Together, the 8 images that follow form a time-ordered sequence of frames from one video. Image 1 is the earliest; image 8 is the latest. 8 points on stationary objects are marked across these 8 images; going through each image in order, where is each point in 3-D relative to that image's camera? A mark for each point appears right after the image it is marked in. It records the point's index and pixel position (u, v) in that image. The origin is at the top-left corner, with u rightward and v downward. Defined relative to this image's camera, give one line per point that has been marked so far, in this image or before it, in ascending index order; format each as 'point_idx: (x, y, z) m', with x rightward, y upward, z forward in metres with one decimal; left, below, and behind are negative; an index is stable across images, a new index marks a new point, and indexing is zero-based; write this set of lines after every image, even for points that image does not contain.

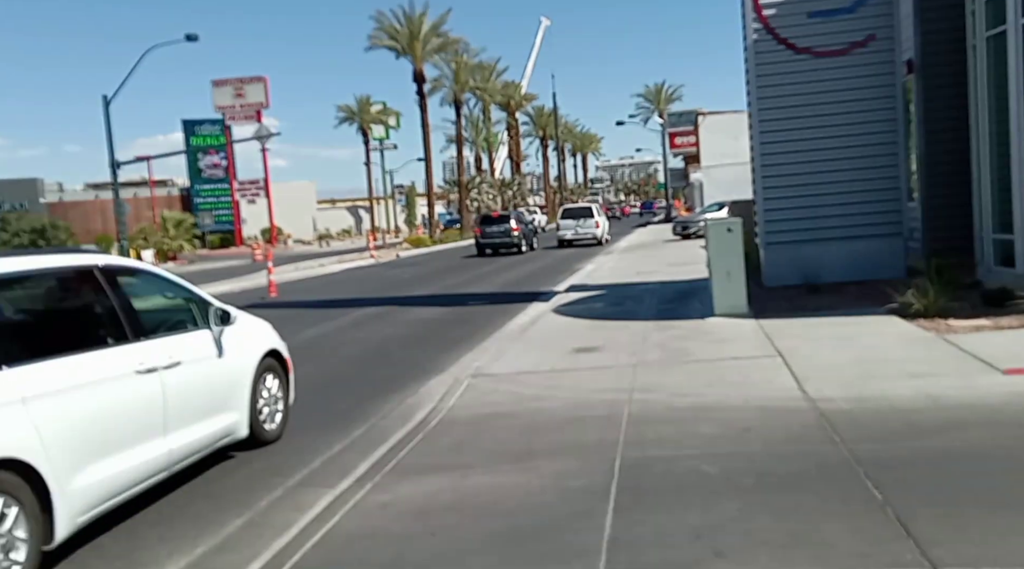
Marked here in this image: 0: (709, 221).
0: (+2.8, +0.9, +12.9) m
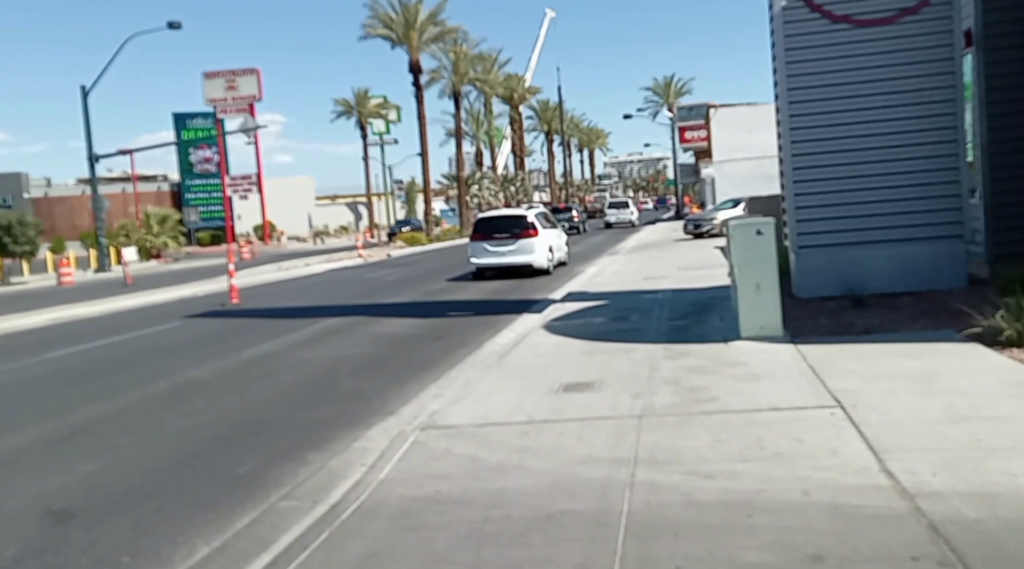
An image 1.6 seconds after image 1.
0: (+2.5, +0.7, +10.3) m
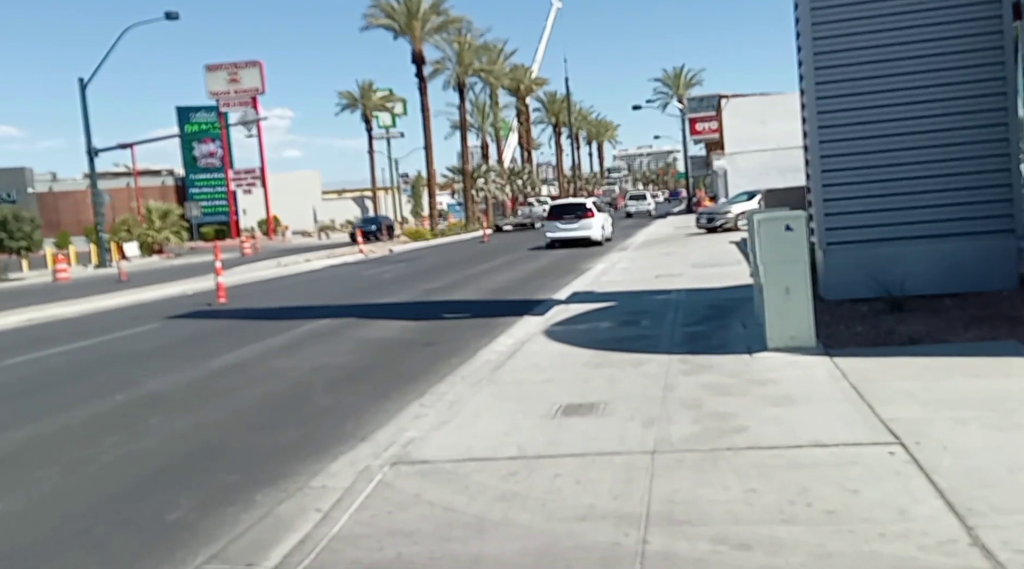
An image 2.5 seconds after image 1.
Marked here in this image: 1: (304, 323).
0: (+2.4, +0.7, +9.1) m
1: (-4.0, -0.7, +17.5) m
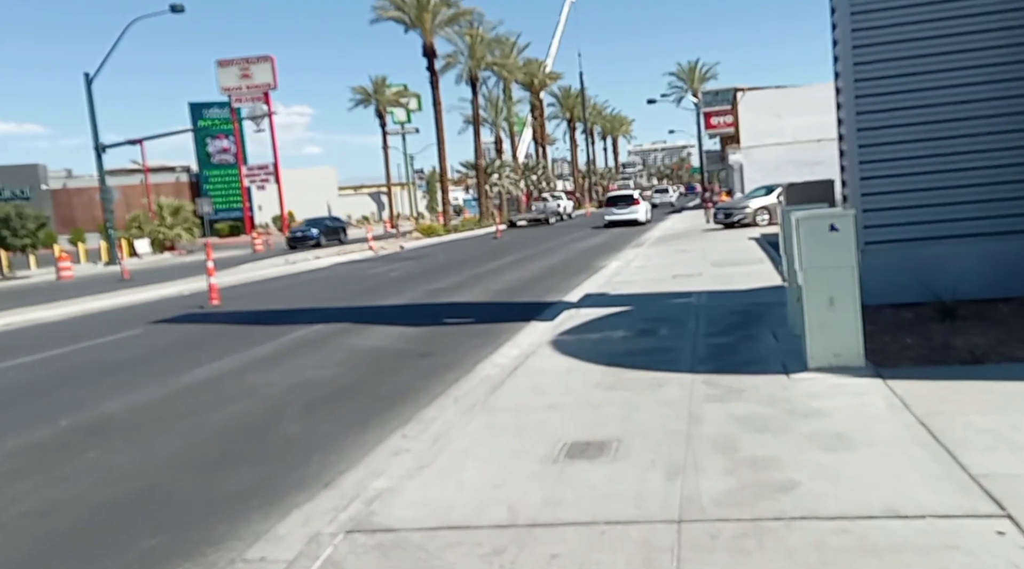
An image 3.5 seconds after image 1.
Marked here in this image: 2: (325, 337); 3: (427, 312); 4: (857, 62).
0: (+2.4, +0.6, +7.7) m
1: (-3.9, -0.8, +16.2) m
2: (-3.0, -0.8, +14.5) m
3: (-1.5, -0.5, +16.9) m
4: (+4.2, +2.7, +11.3) m
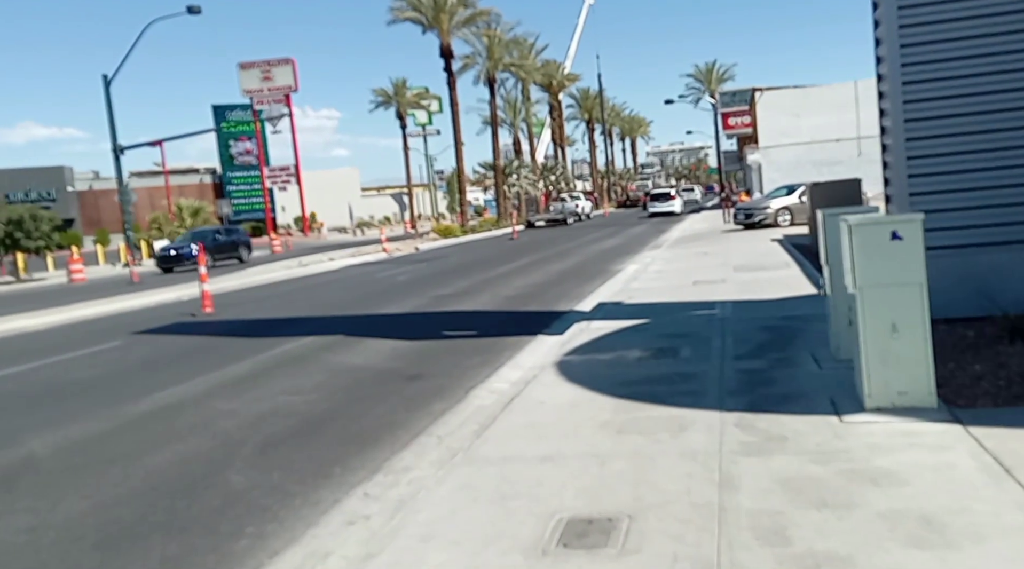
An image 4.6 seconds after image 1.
0: (+2.3, +0.4, +6.3) m
1: (-3.7, -0.9, +14.9) m
2: (-2.9, -0.9, +13.2) m
3: (-1.4, -0.6, +15.5) m
4: (+4.2, +2.6, +9.7) m
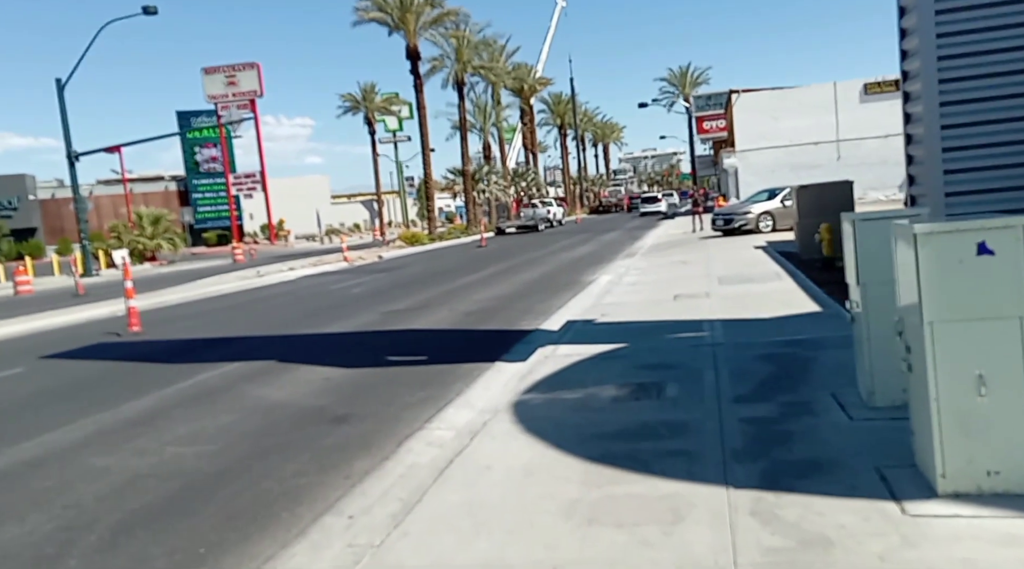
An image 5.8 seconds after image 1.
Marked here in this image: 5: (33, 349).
0: (+1.9, +0.3, +4.4) m
1: (-4.3, -1.2, +12.9) m
2: (-3.4, -1.2, +11.2) m
3: (-2.1, -0.9, +13.5) m
4: (+3.7, +2.4, +8.0) m
5: (-8.8, -1.2, +17.0) m
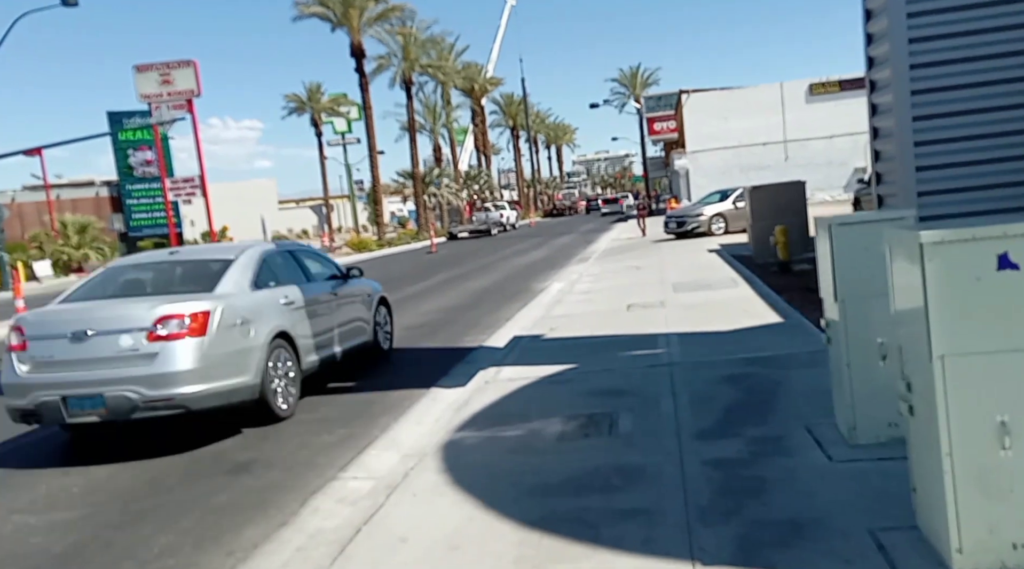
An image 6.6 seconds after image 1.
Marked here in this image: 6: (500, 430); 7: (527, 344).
0: (+1.6, +0.2, +3.5) m
1: (-5.1, -1.4, +11.6) m
2: (-4.1, -1.4, +9.9) m
3: (-2.8, -1.1, +12.3) m
4: (+3.1, +2.3, +7.1) m
5: (-9.8, -1.5, +15.4) m
6: (-0.1, -1.1, +7.3) m
7: (+0.2, -0.8, +12.0) m
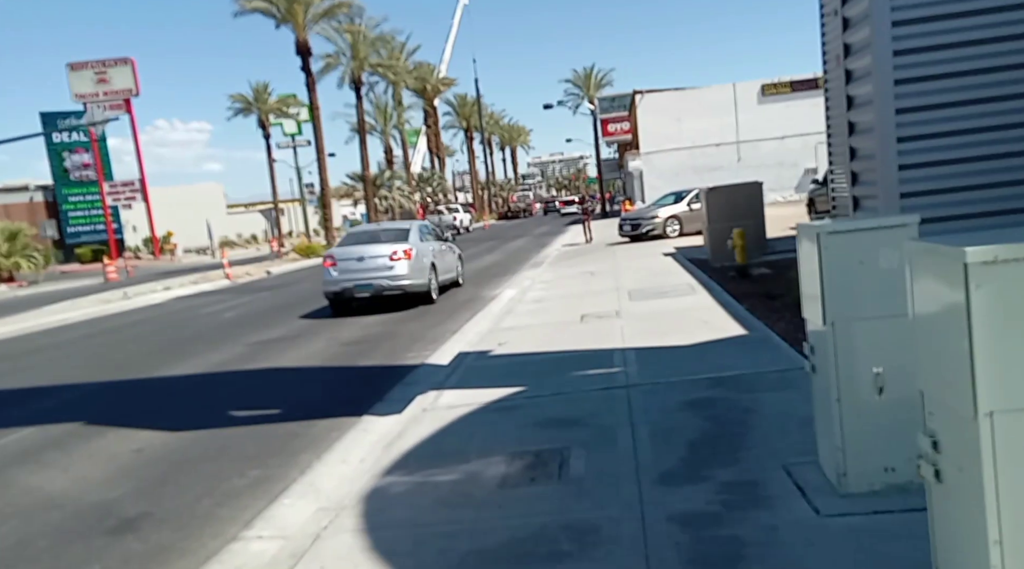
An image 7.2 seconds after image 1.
0: (+1.3, 0.0, +2.6) m
1: (-5.7, -1.6, +10.4) m
2: (-4.7, -1.6, +8.8) m
3: (-3.5, -1.3, +11.2) m
4: (+2.7, +2.2, +6.3) m
5: (-10.6, -1.8, +14.0) m
6: (-0.5, -1.3, +6.3) m
7: (-0.4, -0.9, +11.1) m
